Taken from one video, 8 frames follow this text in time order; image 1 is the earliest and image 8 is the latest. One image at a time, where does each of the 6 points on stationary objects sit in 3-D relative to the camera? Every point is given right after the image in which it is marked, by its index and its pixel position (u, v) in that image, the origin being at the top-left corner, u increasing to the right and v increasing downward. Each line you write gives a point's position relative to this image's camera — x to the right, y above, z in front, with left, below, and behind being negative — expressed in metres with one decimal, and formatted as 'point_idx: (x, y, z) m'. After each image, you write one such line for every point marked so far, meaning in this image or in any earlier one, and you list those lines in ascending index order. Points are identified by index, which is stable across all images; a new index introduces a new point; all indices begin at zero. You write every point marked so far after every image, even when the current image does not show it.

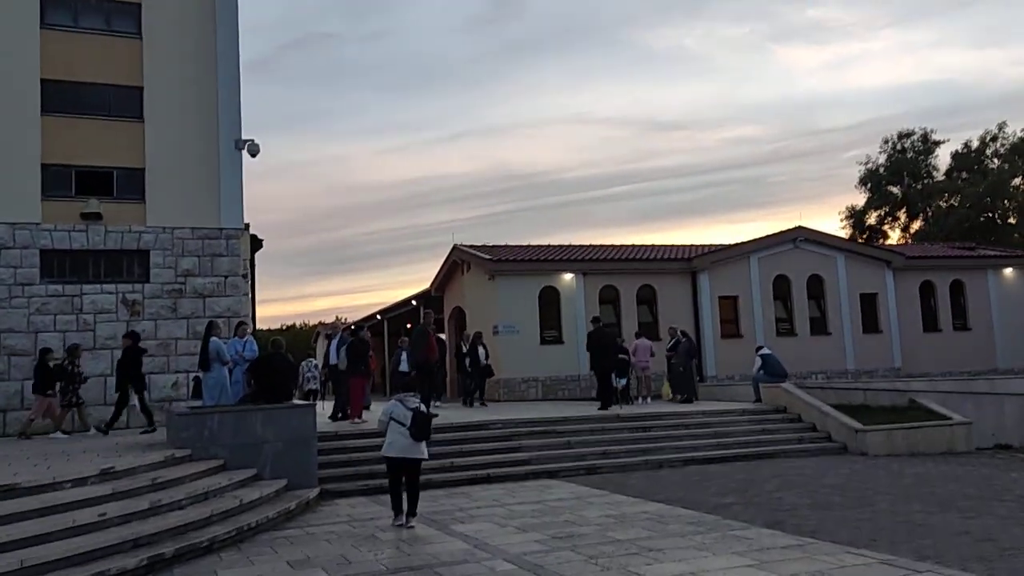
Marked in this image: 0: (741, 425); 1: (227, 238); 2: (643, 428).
0: (+4.1, -2.5, +14.8) m
1: (-5.9, +1.0, +17.1) m
2: (+2.3, -2.4, +14.3) m
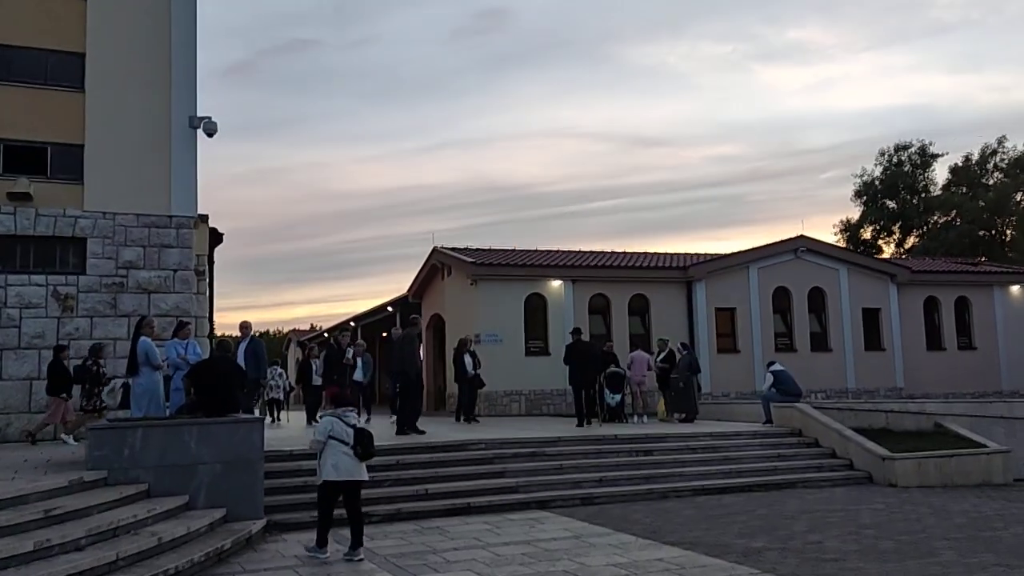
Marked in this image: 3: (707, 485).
0: (+3.9, -2.6, +13.1) m
1: (-6.2, +1.1, +15.2) m
2: (+2.1, -2.5, +12.5) m
3: (+2.8, -2.8, +11.7) m
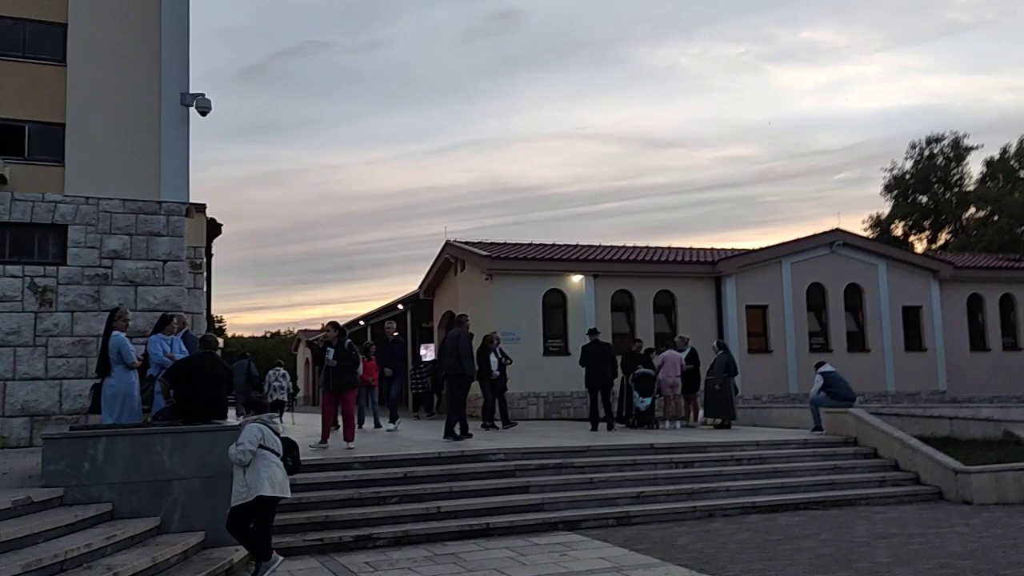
0: (+4.2, -2.5, +11.7) m
1: (-5.8, +1.3, +13.9) m
2: (+2.4, -2.4, +11.1) m
3: (+3.1, -2.7, +10.3) m
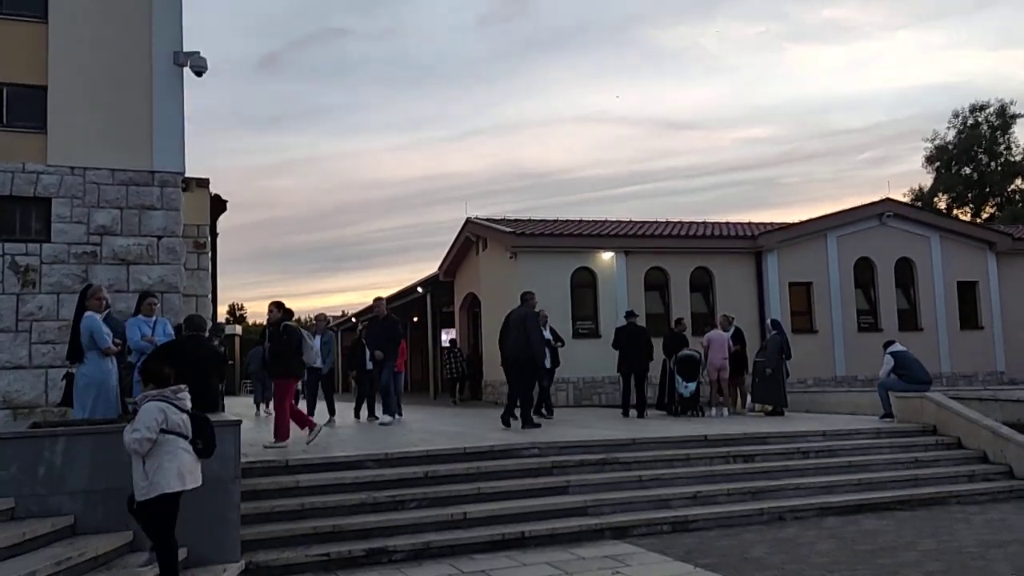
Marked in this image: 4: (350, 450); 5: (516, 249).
0: (+4.6, -2.1, +10.3) m
1: (-5.4, +1.6, +12.7) m
2: (+2.8, -2.0, +9.7) m
3: (+3.4, -2.3, +8.9) m
4: (-1.8, -1.8, +9.0) m
5: (+0.1, +0.9, +19.1) m
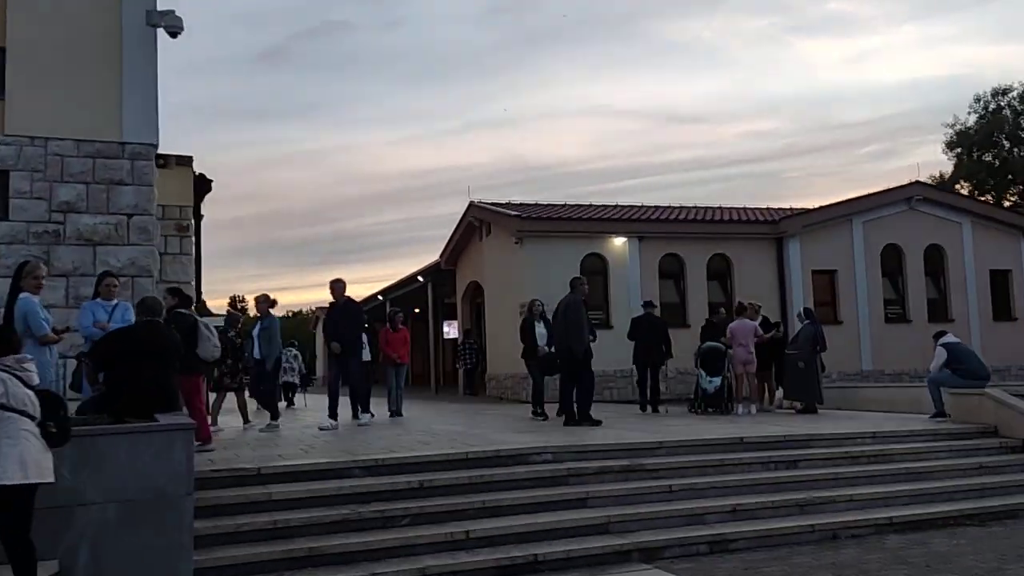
0: (+4.7, -1.9, +9.0) m
1: (-5.3, +1.8, +11.5) m
2: (+2.9, -1.8, +8.5) m
3: (+3.5, -2.1, +7.6) m
4: (-1.7, -1.6, +7.8) m
5: (+0.2, +1.2, +17.9) m
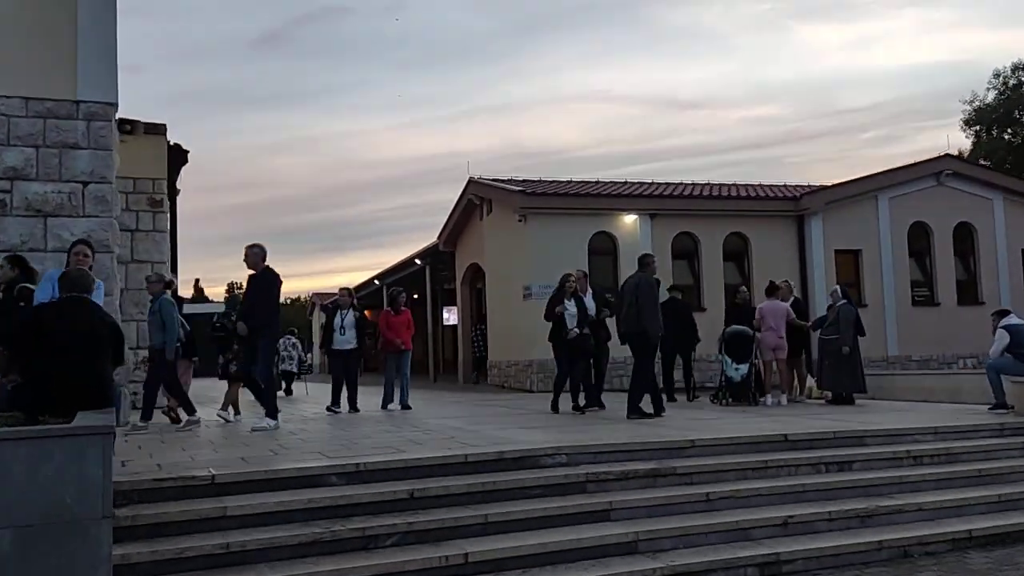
0: (+4.8, -1.6, +7.8) m
1: (-5.2, +2.1, +10.2) m
2: (+2.9, -1.5, +7.3) m
3: (+3.6, -1.9, +6.4) m
4: (-1.6, -1.3, +6.6) m
5: (+0.3, +1.6, +16.6) m
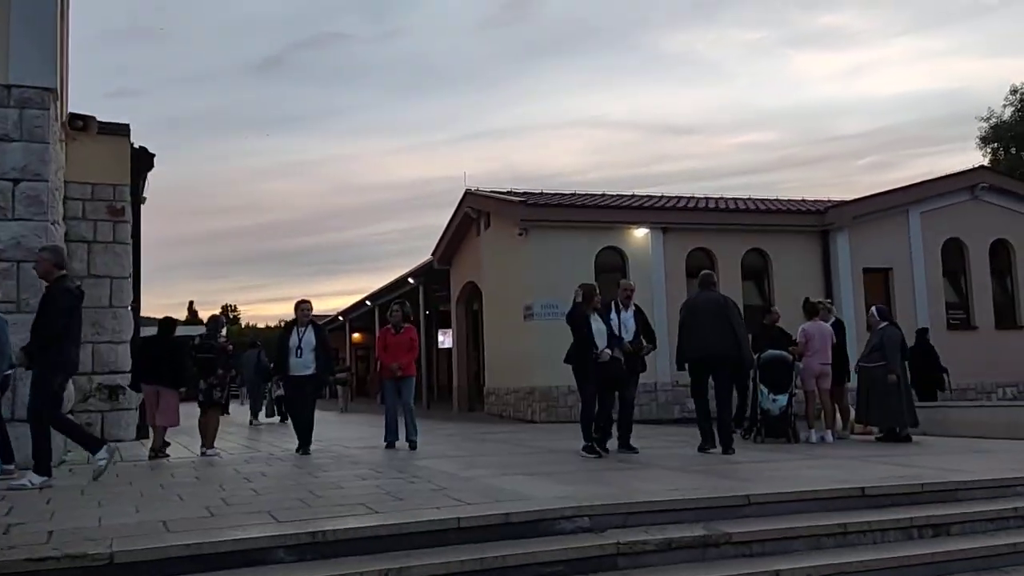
0: (+4.8, -1.7, +6.3) m
1: (-5.2, +1.9, +8.7) m
2: (+3.0, -1.7, +5.8) m
3: (+3.6, -2.0, +4.9) m
4: (-1.6, -1.4, +5.0) m
5: (+0.3, +1.2, +15.1) m
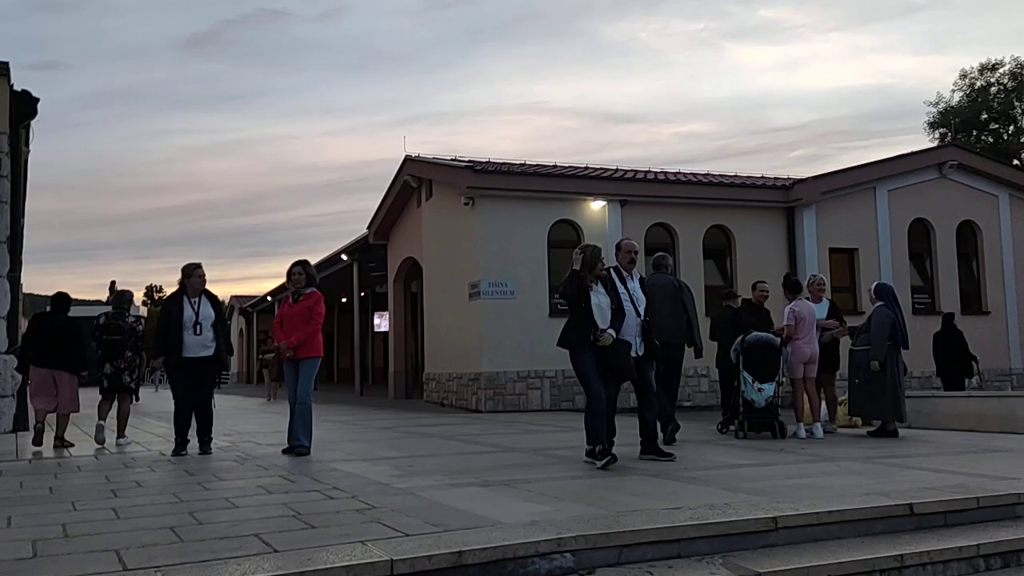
0: (+4.5, -1.5, +5.2) m
1: (-5.6, +2.3, +6.8) m
2: (+2.7, -1.4, +4.5) m
3: (+3.4, -1.8, +3.7) m
4: (-1.8, -1.2, +3.5) m
5: (-0.6, +1.6, +13.6) m
